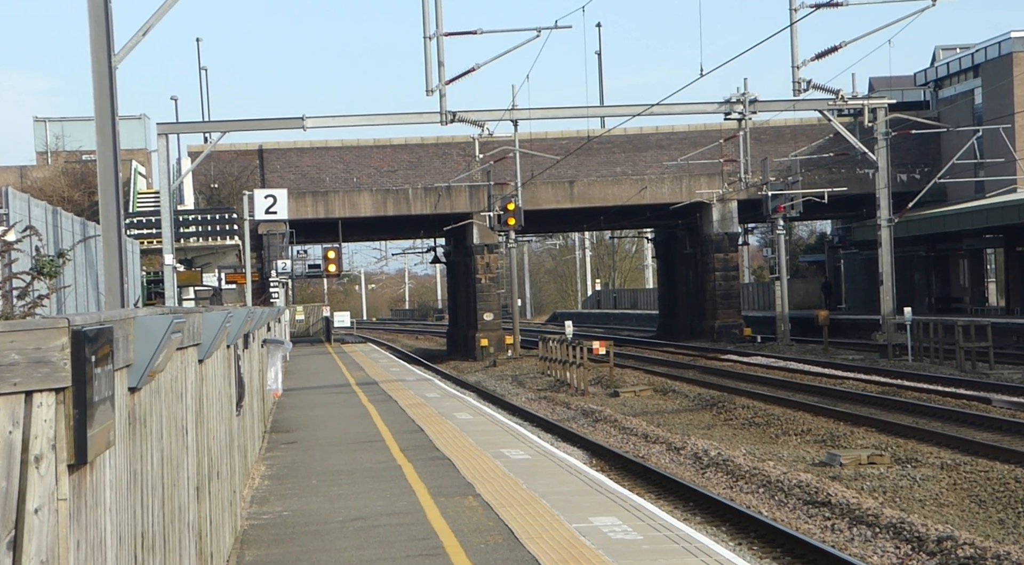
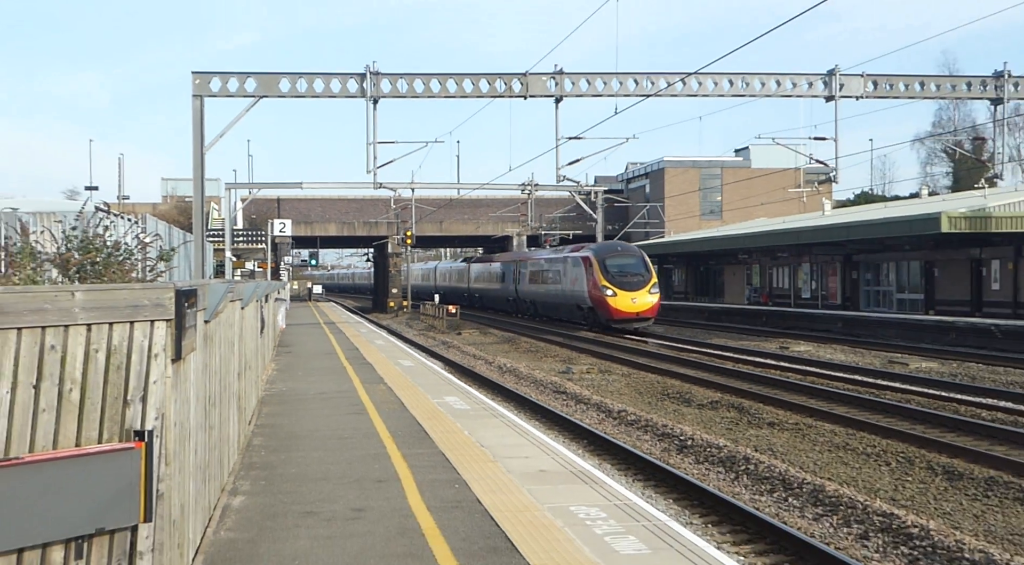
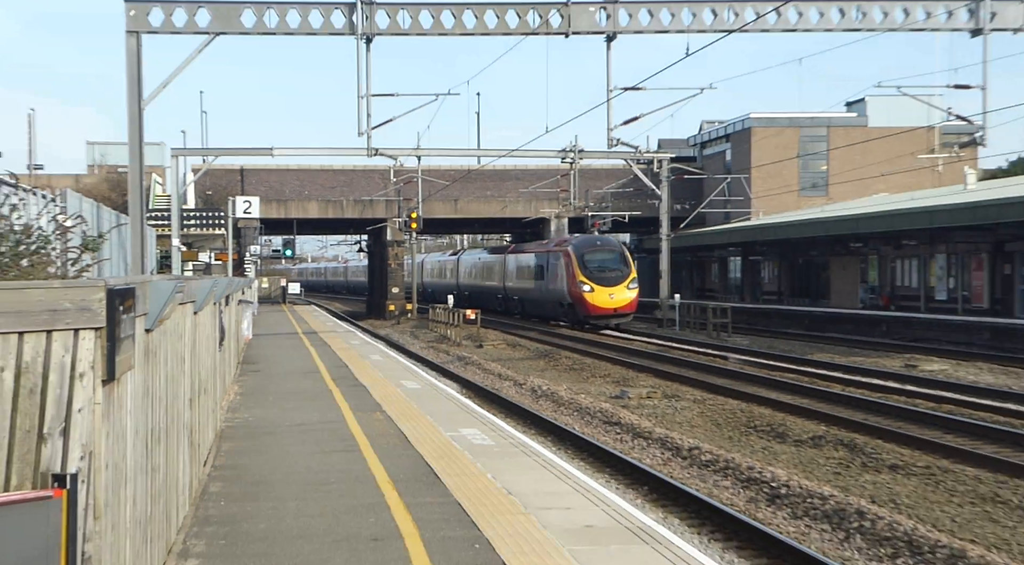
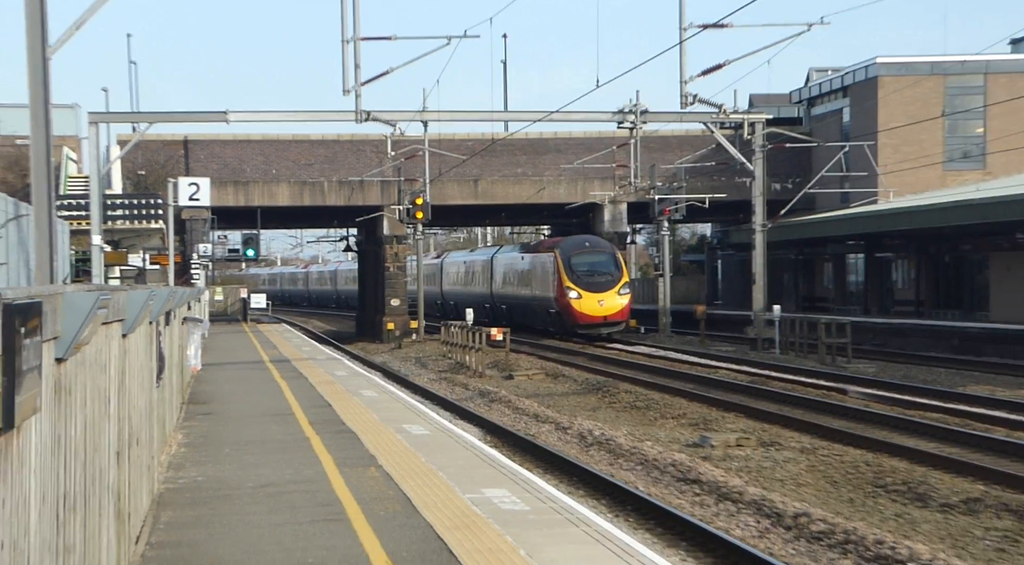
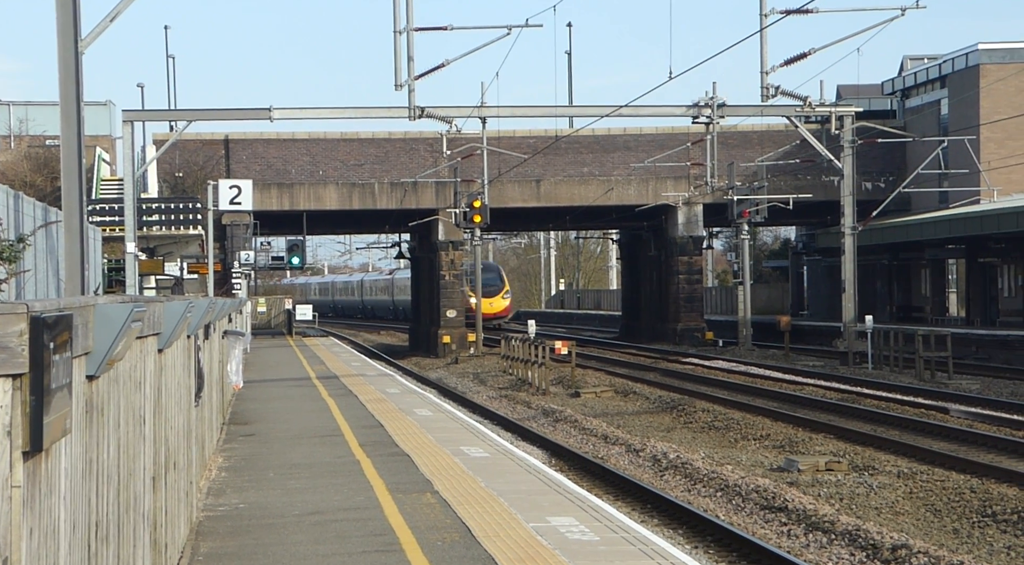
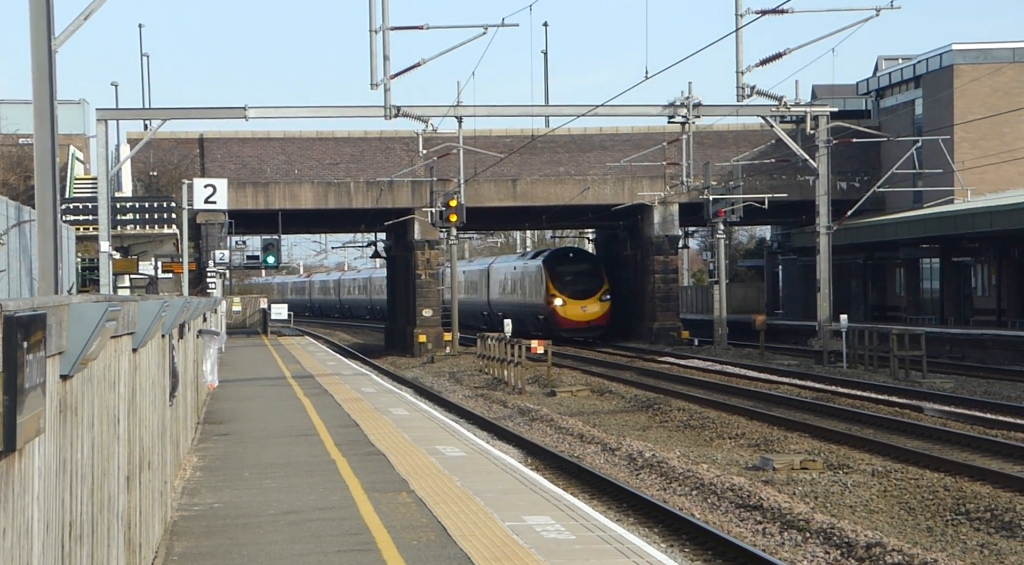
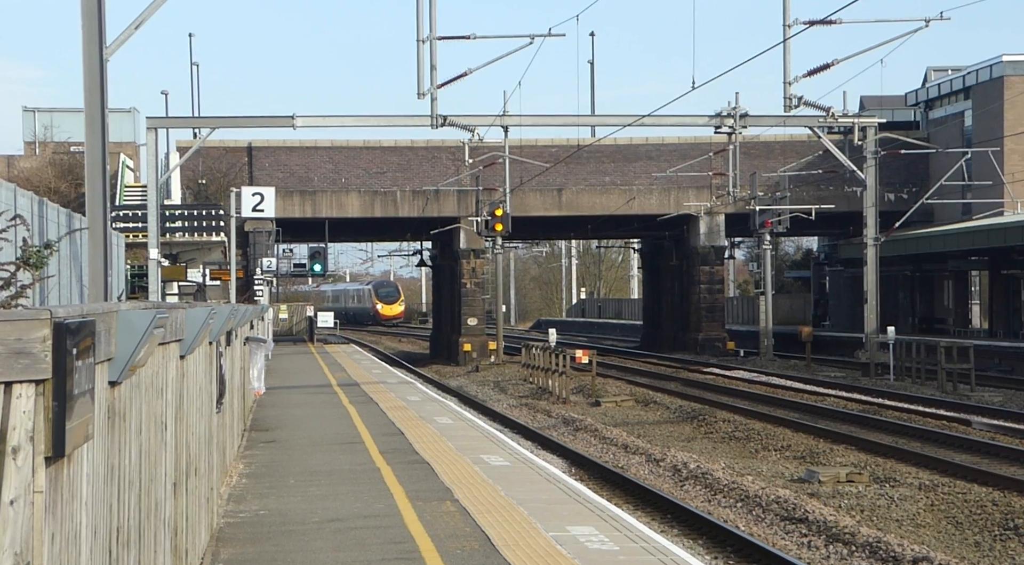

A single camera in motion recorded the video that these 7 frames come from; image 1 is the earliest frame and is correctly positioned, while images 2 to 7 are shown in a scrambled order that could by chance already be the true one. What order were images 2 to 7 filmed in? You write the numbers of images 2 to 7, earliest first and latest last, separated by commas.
7, 5, 6, 4, 3, 2
